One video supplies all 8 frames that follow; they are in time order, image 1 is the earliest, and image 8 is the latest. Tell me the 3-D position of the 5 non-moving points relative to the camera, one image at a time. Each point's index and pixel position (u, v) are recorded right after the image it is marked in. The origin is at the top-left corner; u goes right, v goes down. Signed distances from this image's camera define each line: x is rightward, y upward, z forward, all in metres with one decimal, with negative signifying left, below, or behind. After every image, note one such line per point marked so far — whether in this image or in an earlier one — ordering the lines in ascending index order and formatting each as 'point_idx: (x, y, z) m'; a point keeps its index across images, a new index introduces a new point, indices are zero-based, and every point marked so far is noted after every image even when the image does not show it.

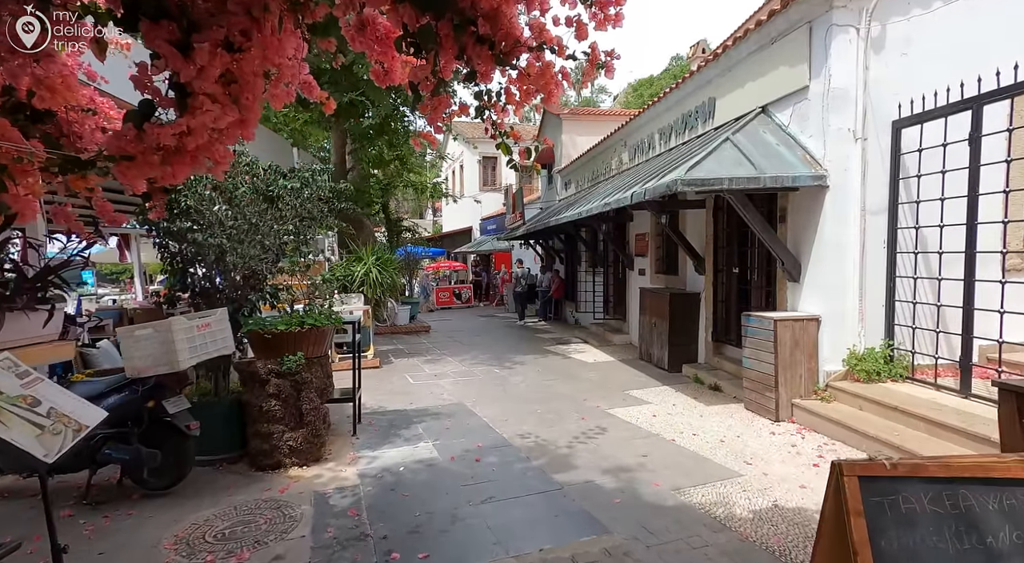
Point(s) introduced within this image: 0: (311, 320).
0: (-1.6, -0.3, +4.9) m
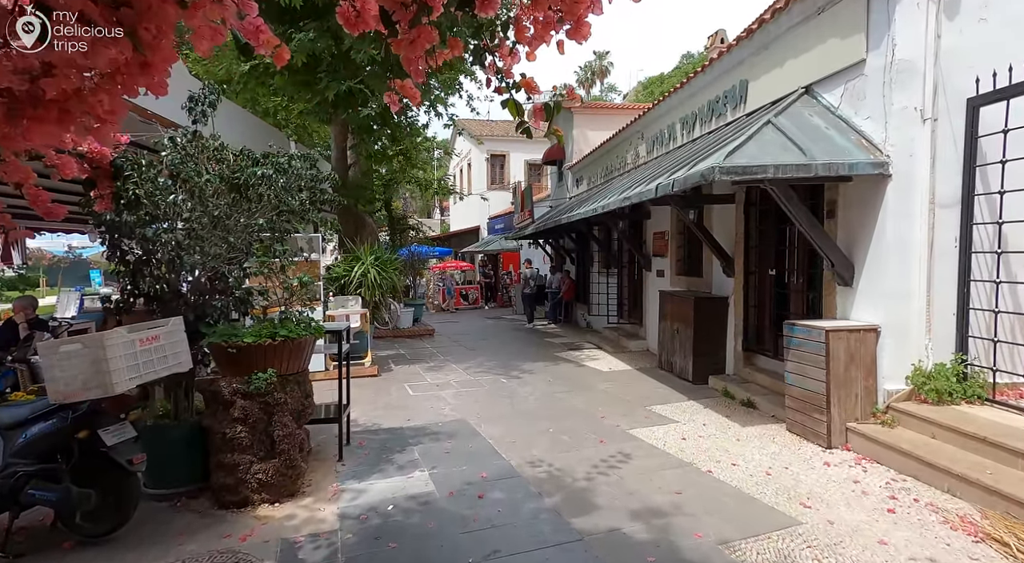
0: (-1.6, -0.3, +4.2) m
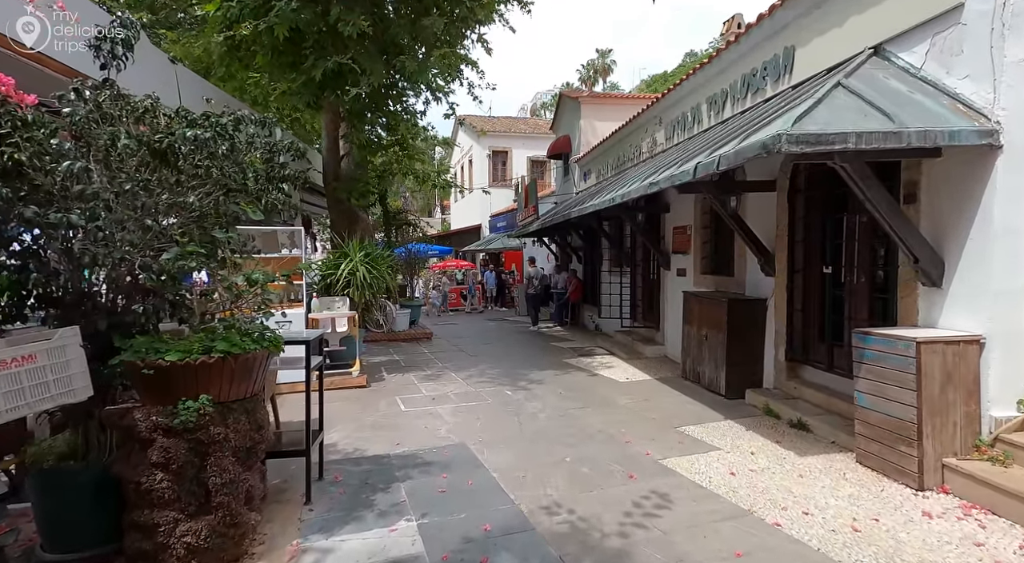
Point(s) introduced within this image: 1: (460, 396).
0: (-1.5, -0.3, +3.2) m
1: (-0.7, -1.5, +7.7) m
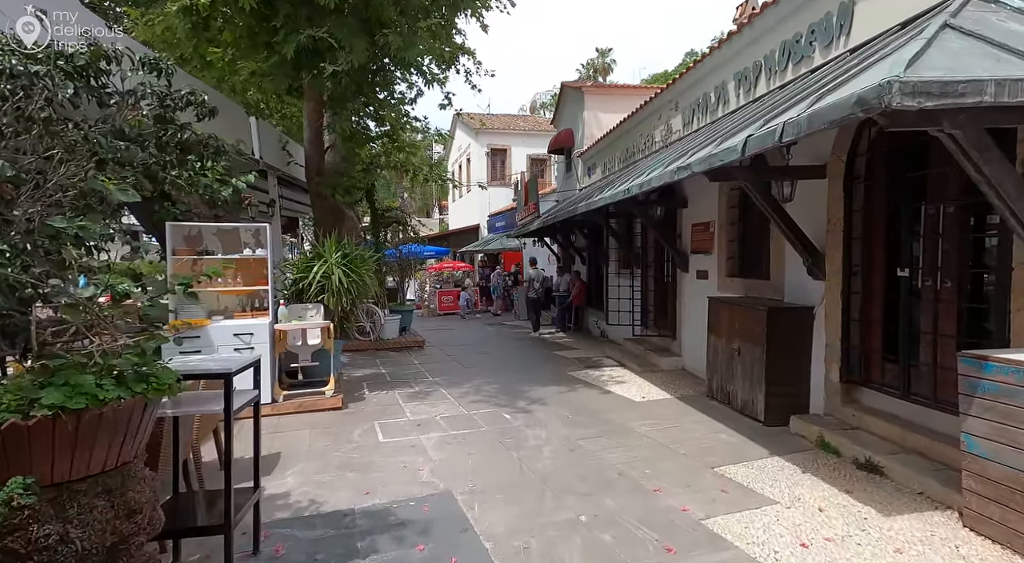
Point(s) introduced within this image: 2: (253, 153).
0: (-1.5, -0.4, +2.1) m
1: (-0.7, -1.5, +6.5) m
2: (-4.3, +2.2, +10.2) m
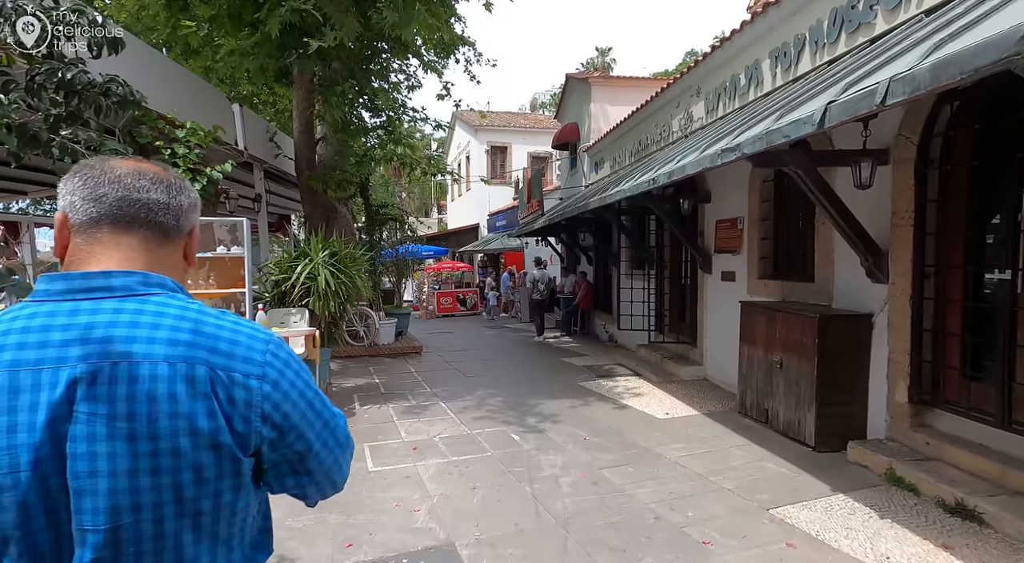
0: (-1.4, -0.4, +1.3) m
1: (-0.6, -1.5, +5.7) m
2: (-4.3, +2.1, +9.4) m
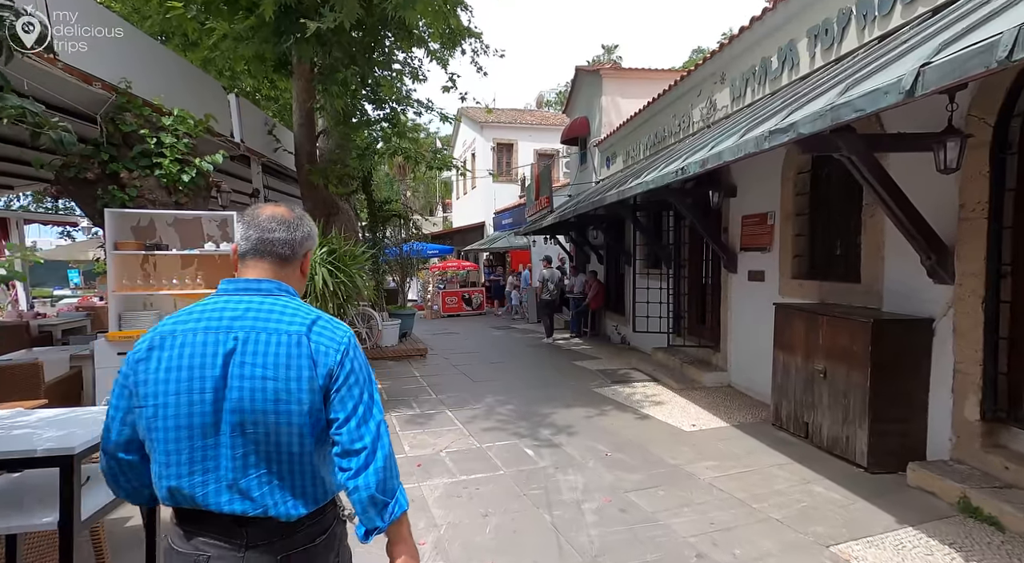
0: (-1.3, -0.4, +0.7) m
1: (-0.5, -1.5, +5.2) m
2: (-4.1, +2.2, +8.9) m
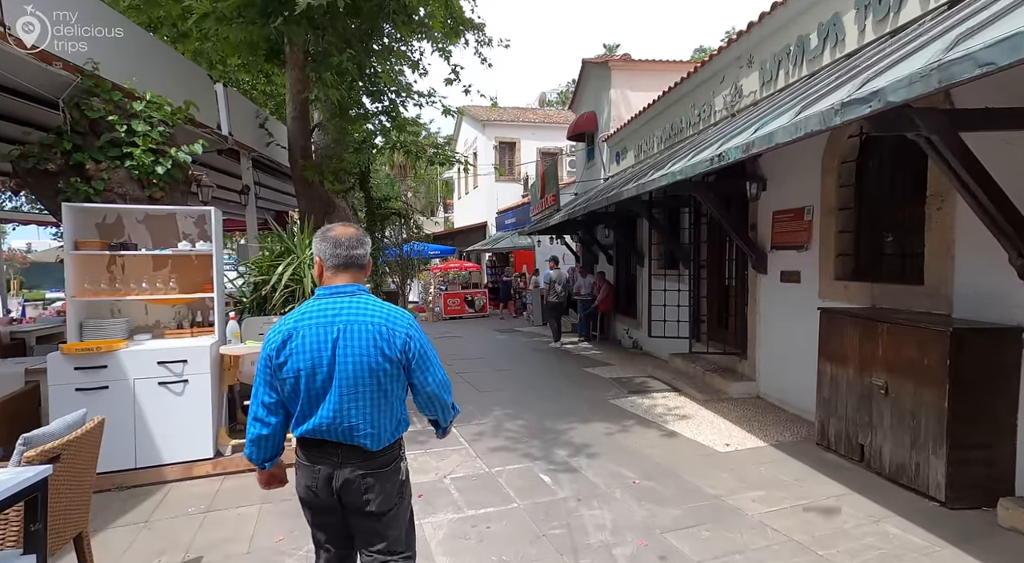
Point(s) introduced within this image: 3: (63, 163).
0: (-1.2, -0.4, +0.1) m
1: (-0.4, -1.6, +4.6) m
2: (-4.0, +2.1, +8.2) m
3: (-4.1, +1.1, +5.5) m
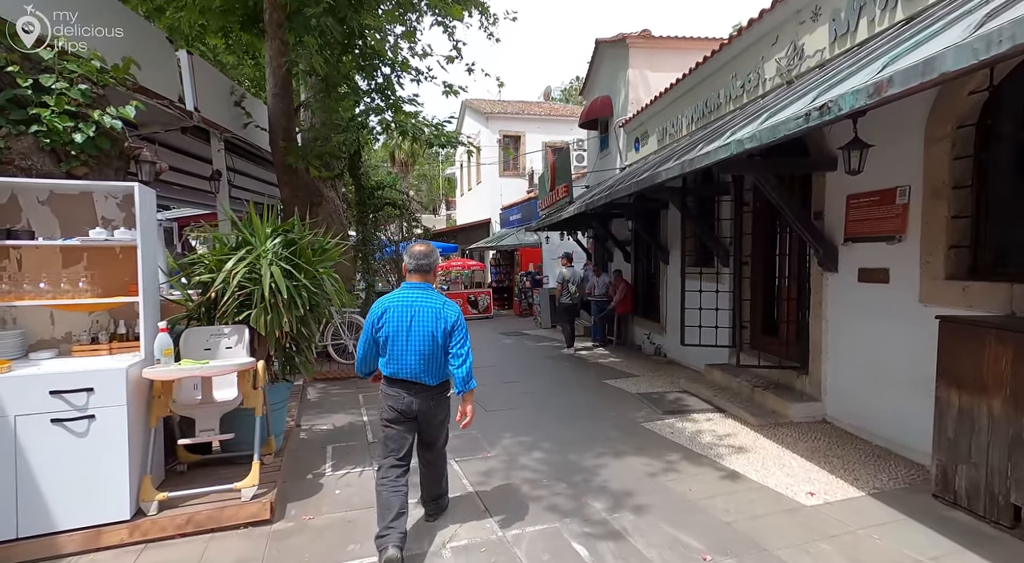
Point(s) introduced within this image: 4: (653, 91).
0: (-1.1, -0.4, -1.2) m
1: (-0.2, -1.6, +3.3) m
2: (-3.9, +2.1, +6.9) m
3: (-4.0, +1.1, +4.2) m
4: (+3.0, +4.1, +13.0) m
